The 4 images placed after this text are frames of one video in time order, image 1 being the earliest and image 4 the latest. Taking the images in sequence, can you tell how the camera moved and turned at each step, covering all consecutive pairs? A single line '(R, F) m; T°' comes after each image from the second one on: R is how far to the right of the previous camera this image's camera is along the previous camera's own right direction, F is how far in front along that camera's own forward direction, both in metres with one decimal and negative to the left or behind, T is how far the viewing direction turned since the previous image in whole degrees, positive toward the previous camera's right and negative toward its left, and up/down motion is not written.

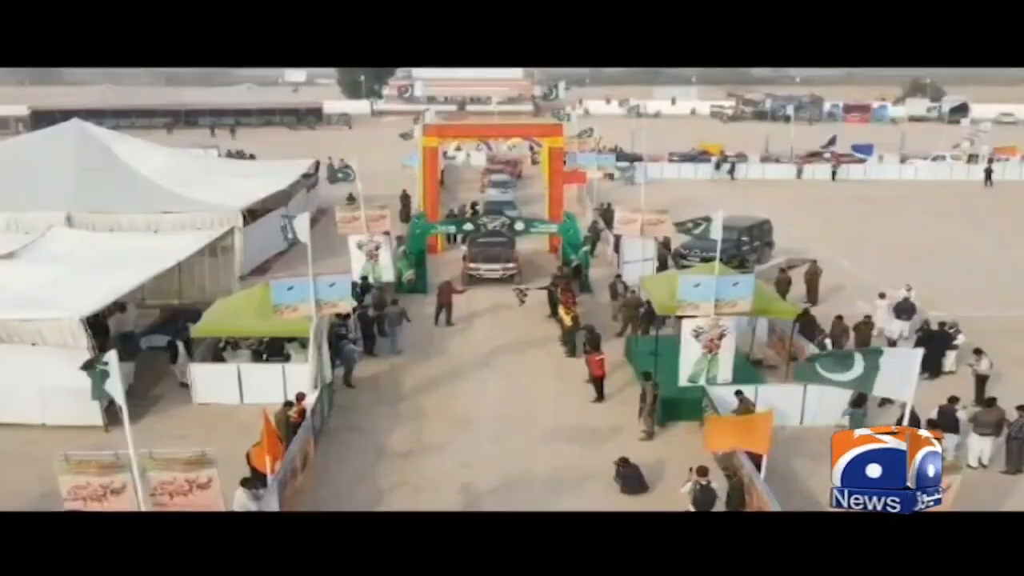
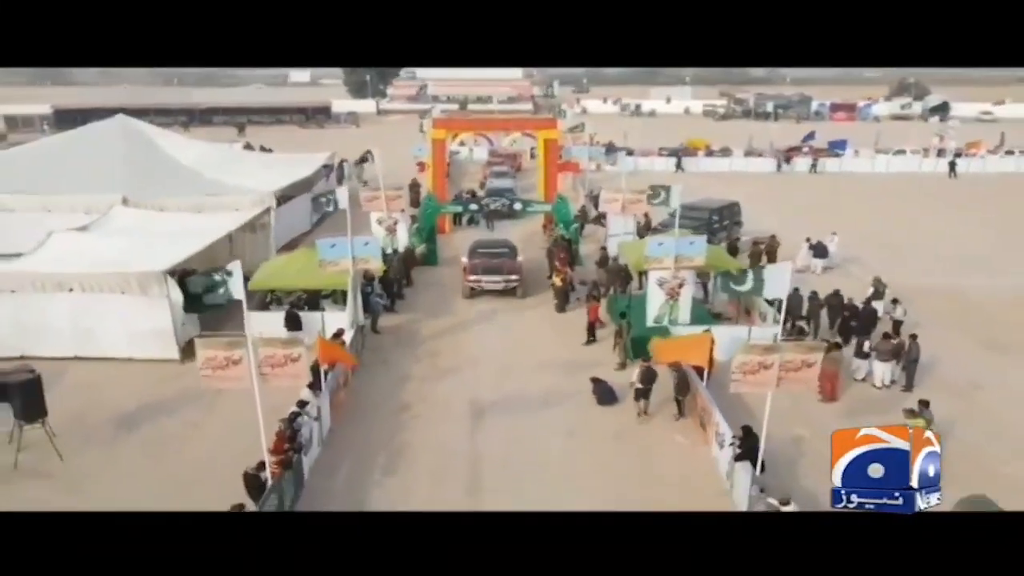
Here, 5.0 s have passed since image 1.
(0.0, -2.5) m; 0°
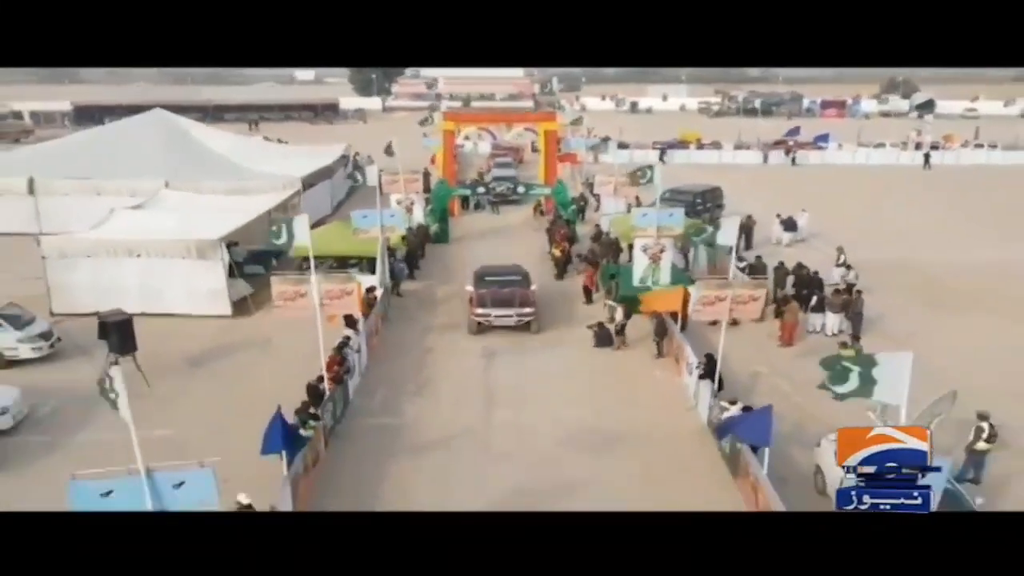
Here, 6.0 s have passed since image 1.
(-0.1, -2.2) m; 0°
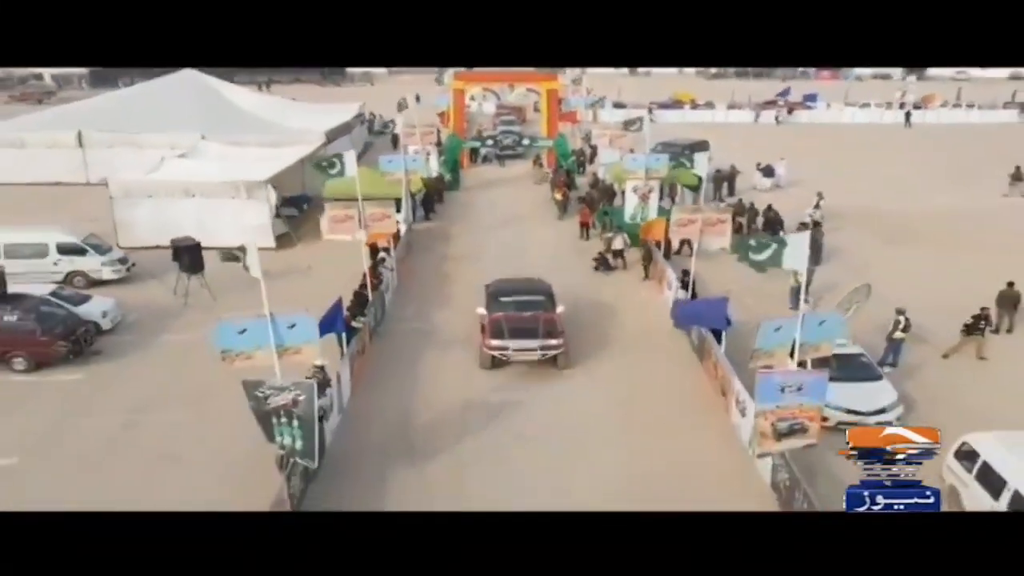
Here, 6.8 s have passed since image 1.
(-0.1, -2.3) m; 0°
